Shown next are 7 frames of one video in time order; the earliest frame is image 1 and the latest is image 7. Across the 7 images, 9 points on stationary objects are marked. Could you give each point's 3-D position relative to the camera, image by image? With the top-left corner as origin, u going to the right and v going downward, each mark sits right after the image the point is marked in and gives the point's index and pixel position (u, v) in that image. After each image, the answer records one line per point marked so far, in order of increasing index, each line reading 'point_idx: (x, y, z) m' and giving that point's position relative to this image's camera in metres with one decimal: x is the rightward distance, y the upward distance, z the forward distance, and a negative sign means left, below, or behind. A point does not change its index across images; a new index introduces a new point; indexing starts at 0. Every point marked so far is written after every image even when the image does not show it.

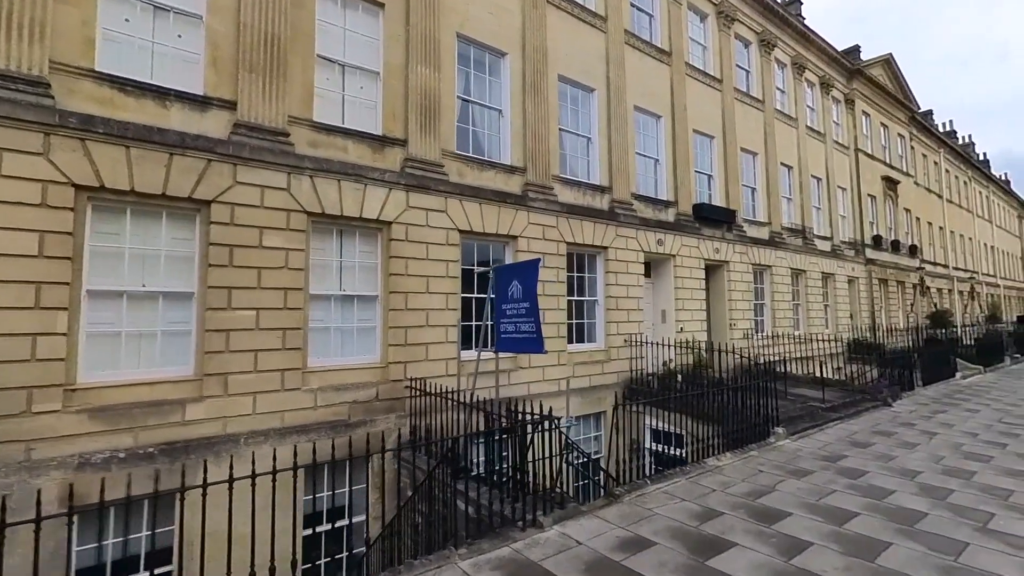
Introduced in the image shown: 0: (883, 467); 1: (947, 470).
0: (+5.2, -2.5, +6.8) m
1: (+6.0, -2.5, +6.7) m
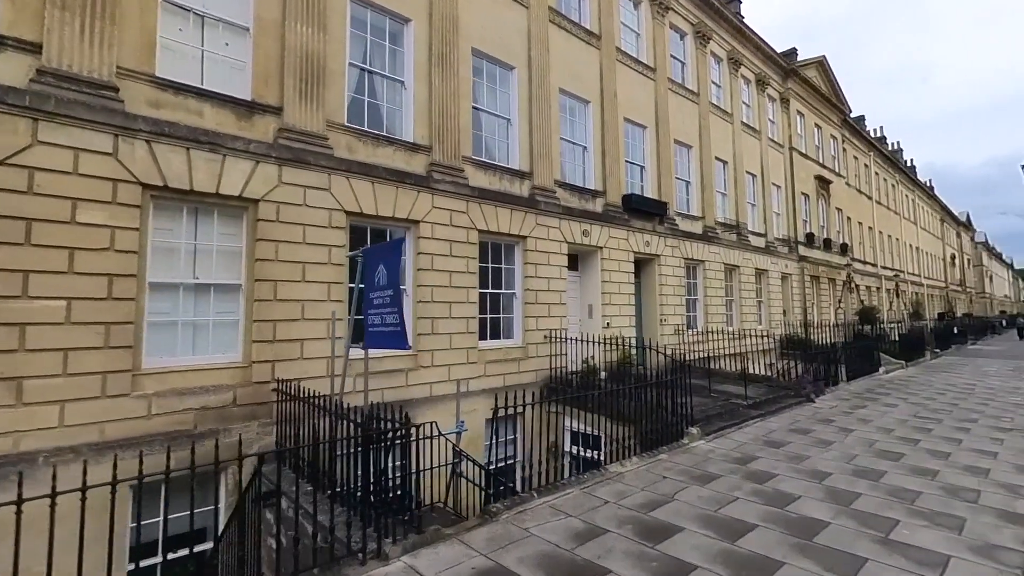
0: (+3.7, -2.4, +6.4) m
1: (+4.4, -2.4, +6.3) m
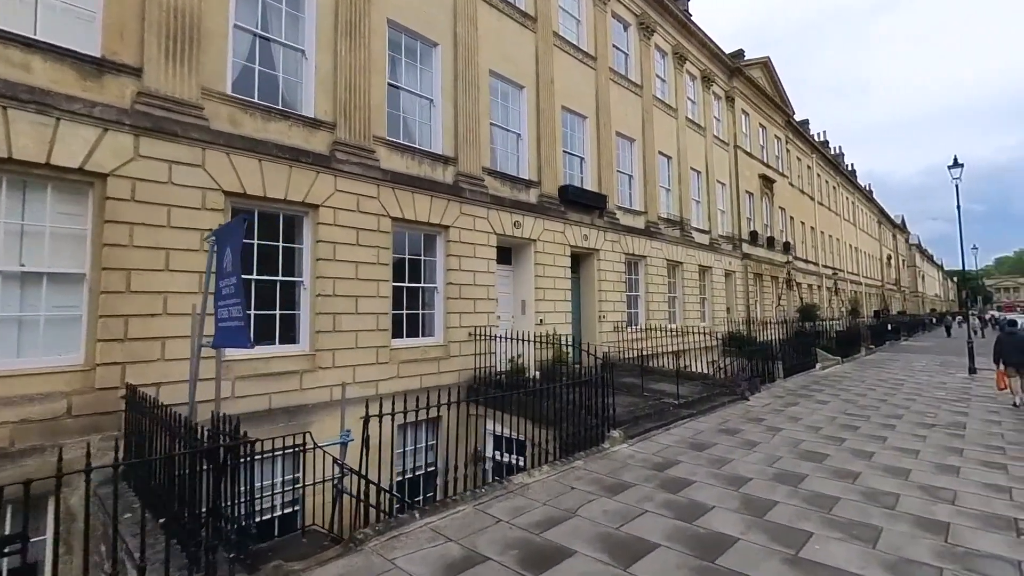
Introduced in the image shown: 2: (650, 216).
0: (+2.4, -2.3, +5.9) m
1: (+3.2, -2.3, +5.9) m
2: (+4.3, +2.3, +15.2) m
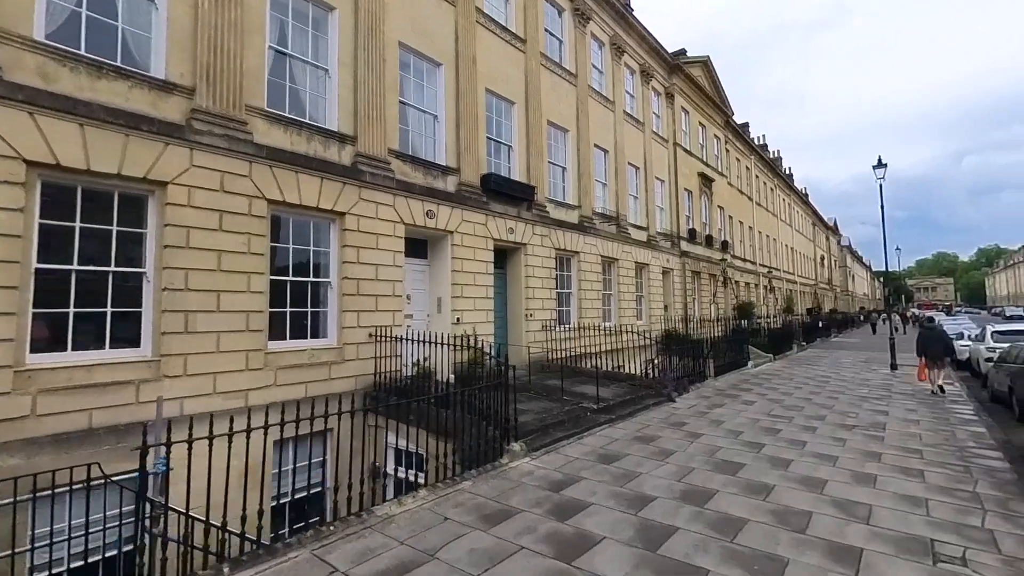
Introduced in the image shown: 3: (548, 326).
0: (+1.1, -2.2, +5.2) m
1: (+1.9, -2.2, +5.2) m
2: (+2.2, +2.3, +14.6) m
3: (+0.9, -1.0, +12.6) m
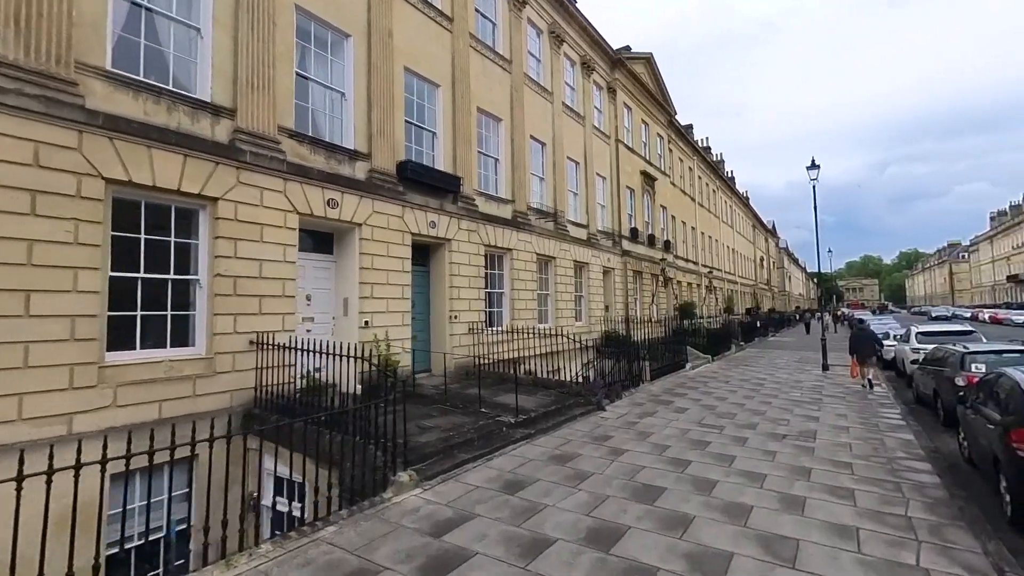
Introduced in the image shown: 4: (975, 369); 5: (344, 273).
0: (0.0, -2.2, +4.3) m
1: (+0.7, -2.2, +4.4) m
2: (+0.2, +2.4, +13.8) m
3: (-0.9, -1.0, +11.7) m
4: (+7.6, -1.3, +8.0) m
5: (-3.2, +0.3, +9.2) m
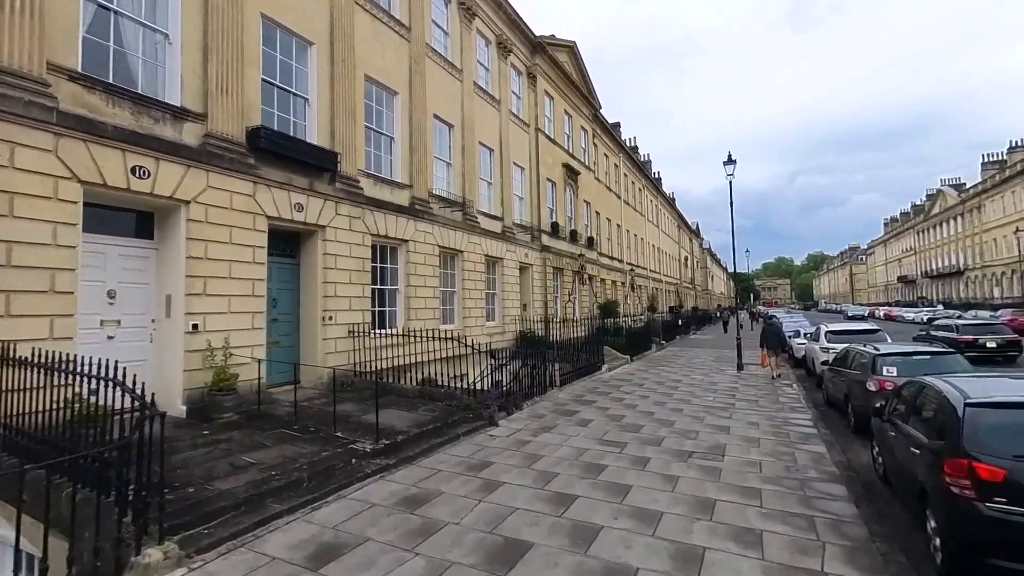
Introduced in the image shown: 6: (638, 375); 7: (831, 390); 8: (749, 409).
0: (-1.4, -2.1, +2.8) m
1: (-0.7, -2.1, +3.0) m
2: (-2.4, +2.4, +12.2) m
3: (-3.2, -0.9, +10.0) m
4: (+5.7, -1.3, +7.4) m
5: (-5.1, +0.4, +7.2) m
6: (+3.8, -2.6, +14.6) m
7: (+6.4, -2.0, +9.7) m
8: (+4.8, -2.4, +9.8) m
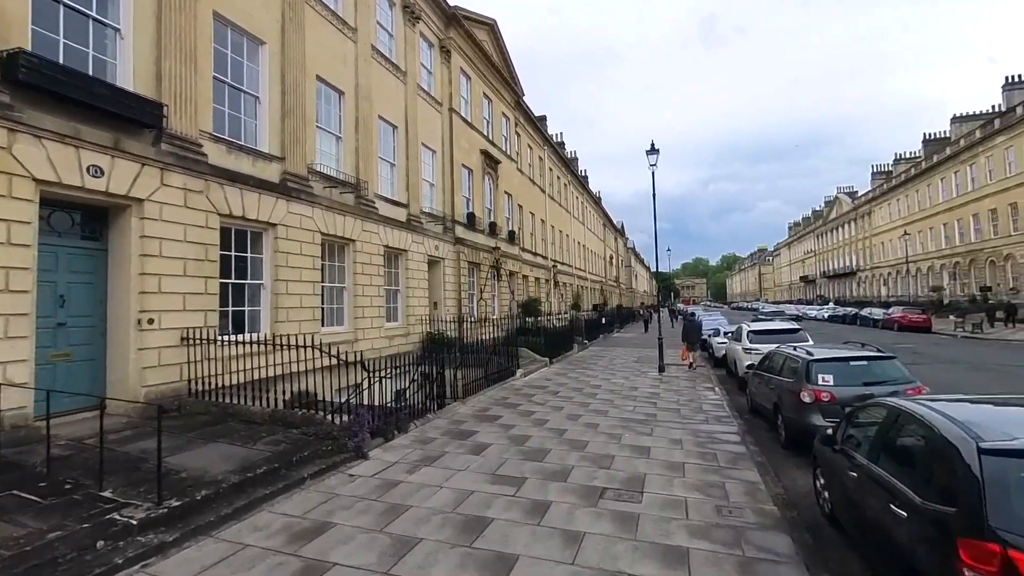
0: (-2.3, -2.1, +0.9) m
1: (-1.6, -2.1, +1.2) m
2: (-4.6, +2.6, +10.1) m
3: (-5.0, -0.8, +7.8) m
4: (+4.1, -1.2, +6.5) m
5: (-6.6, +0.5, +4.7) m
6: (+1.2, -2.5, +13.3) m
7: (+4.4, -2.0, +8.8) m
8: (+2.8, -2.3, +8.6) m
